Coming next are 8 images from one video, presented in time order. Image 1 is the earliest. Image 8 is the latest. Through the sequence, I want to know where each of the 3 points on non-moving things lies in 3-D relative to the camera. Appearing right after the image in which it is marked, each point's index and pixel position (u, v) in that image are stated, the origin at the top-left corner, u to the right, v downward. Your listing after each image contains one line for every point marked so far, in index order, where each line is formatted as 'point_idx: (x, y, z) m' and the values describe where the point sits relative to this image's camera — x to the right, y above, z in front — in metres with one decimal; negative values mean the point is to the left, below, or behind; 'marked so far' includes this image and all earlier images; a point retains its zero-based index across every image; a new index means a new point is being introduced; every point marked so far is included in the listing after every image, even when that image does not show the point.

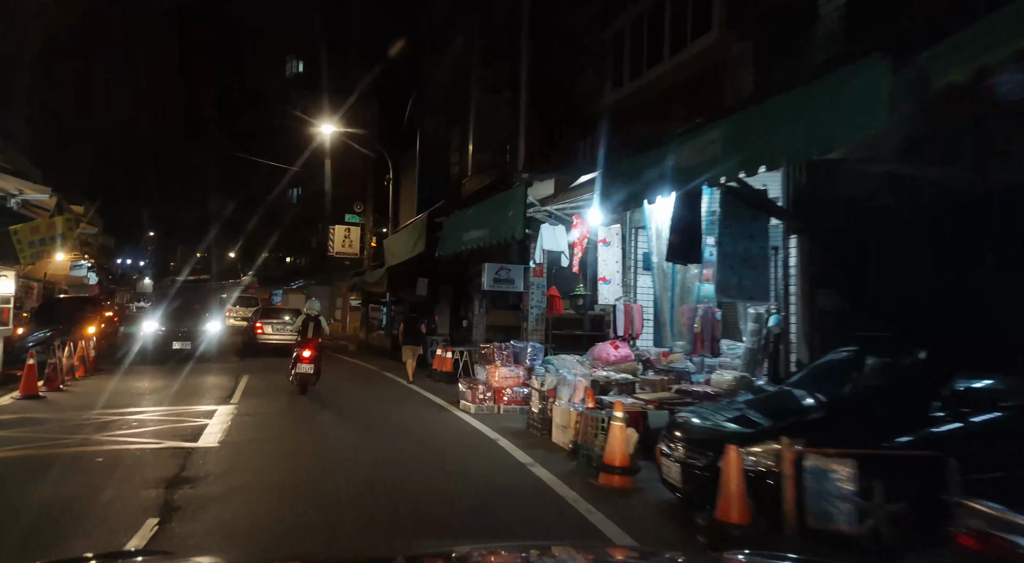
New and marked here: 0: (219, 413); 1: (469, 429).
0: (-4.6, -2.1, +10.3) m
1: (-0.6, -2.2, +9.8) m
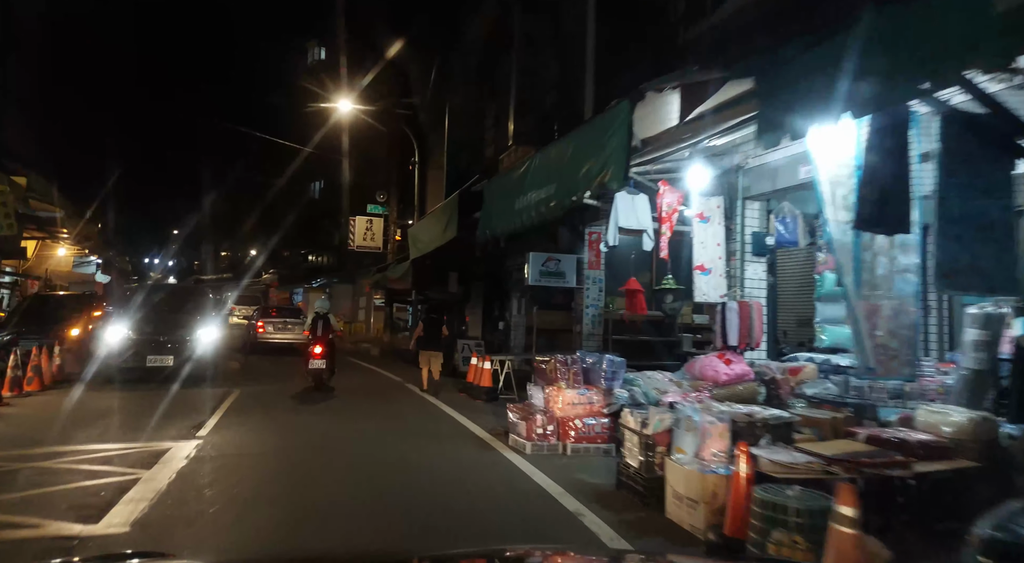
0: (-3.8, -1.9, +7.3) m
1: (+0.2, -2.1, +6.6) m
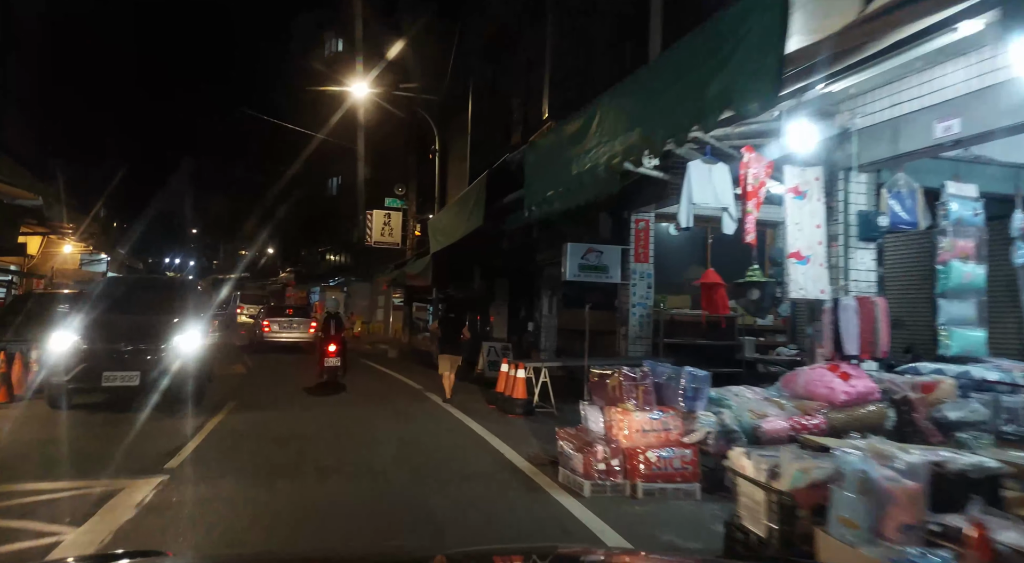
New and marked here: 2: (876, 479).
0: (-3.3, -1.8, +5.6) m
1: (+0.6, -2.0, +4.8) m
2: (+1.9, -1.0, +3.5) m
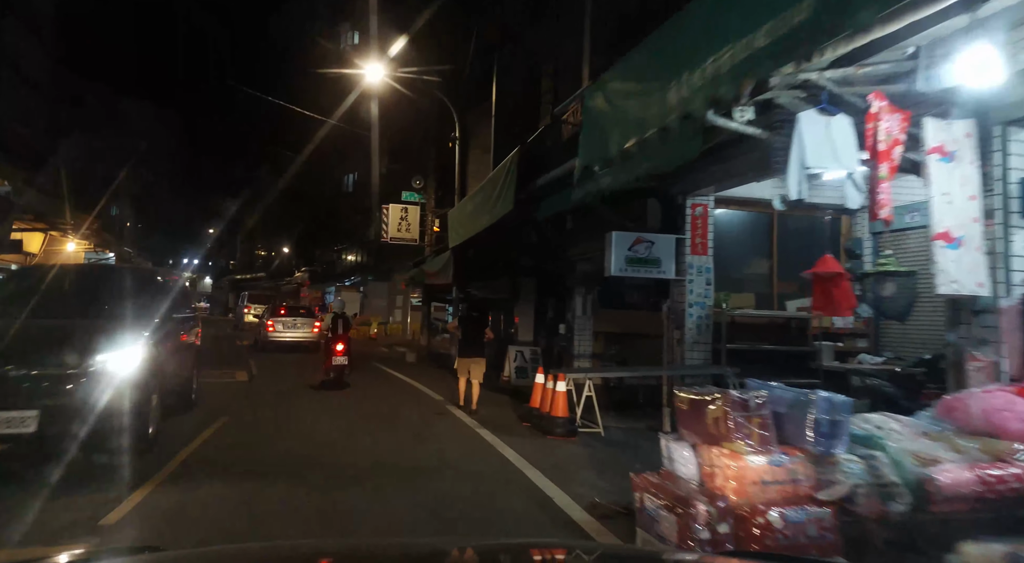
0: (-2.9, -1.8, +3.9) m
1: (+1.0, -1.9, +3.0) m
2: (+2.3, -1.0, +1.7) m
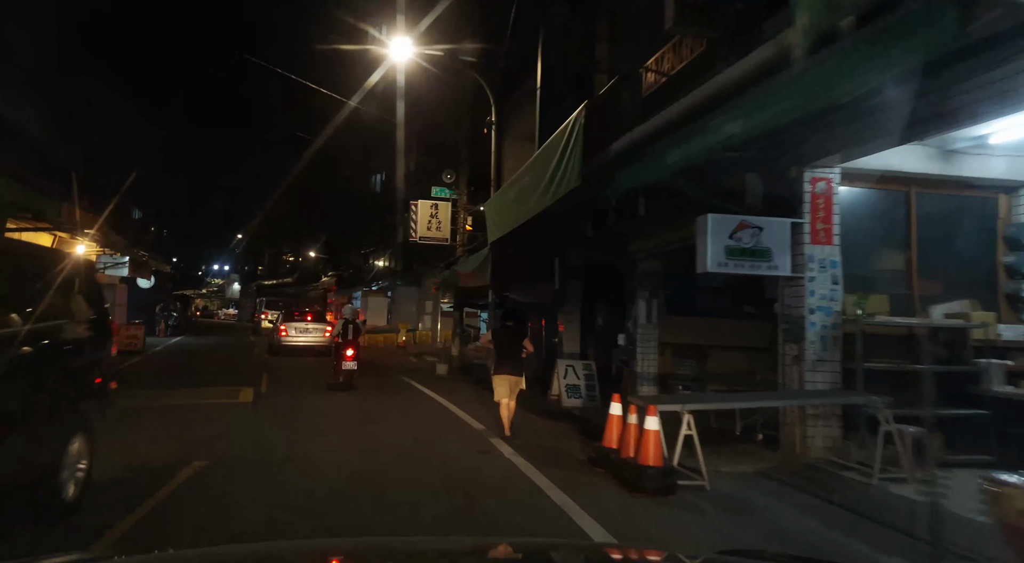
0: (-2.4, -1.7, +1.6) m
1: (+1.5, -1.8, +0.6) m
2: (+2.7, -0.9, -0.9) m
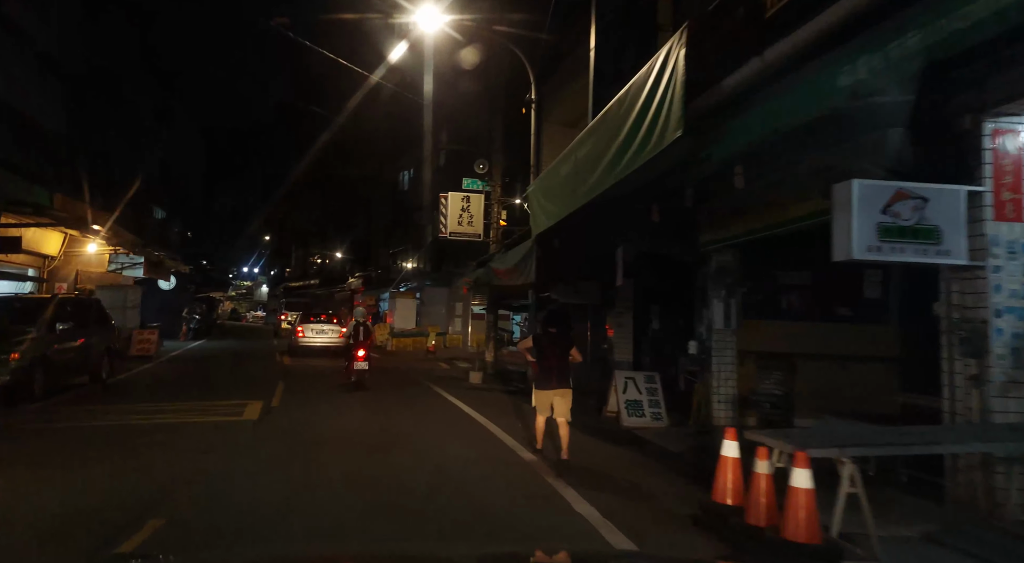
0: (-2.1, -1.6, -0.3) m
1: (+1.8, -1.7, -1.6) m
2: (+2.9, -0.8, -3.0) m
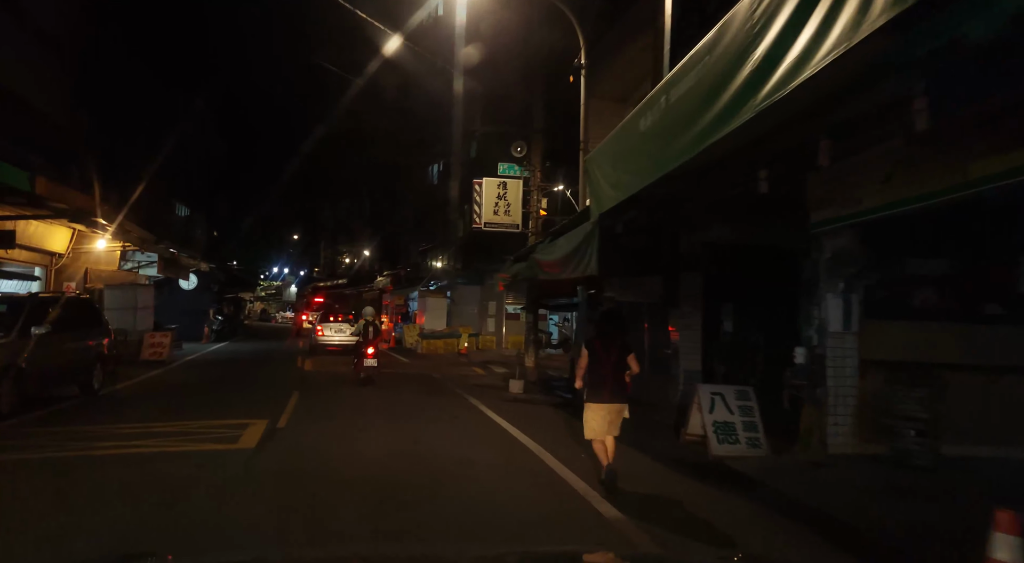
0: (-1.8, -1.5, -2.5) m
1: (+2.0, -1.6, -3.9) m
2: (+3.1, -0.6, -5.4) m
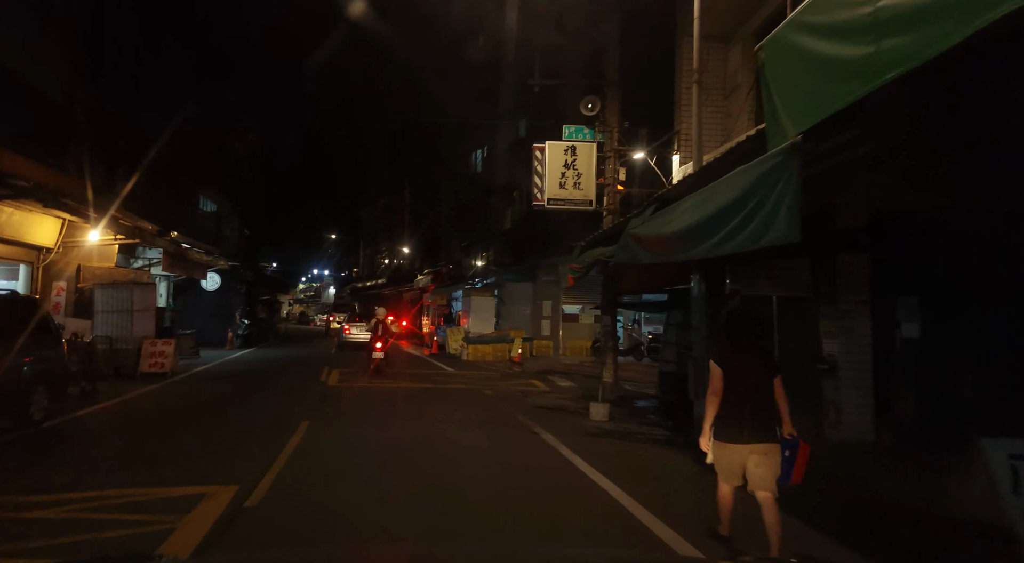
0: (-1.4, -1.3, -6.3) m
1: (+2.3, -1.4, -7.9) m
2: (+3.2, -0.4, -9.5) m
